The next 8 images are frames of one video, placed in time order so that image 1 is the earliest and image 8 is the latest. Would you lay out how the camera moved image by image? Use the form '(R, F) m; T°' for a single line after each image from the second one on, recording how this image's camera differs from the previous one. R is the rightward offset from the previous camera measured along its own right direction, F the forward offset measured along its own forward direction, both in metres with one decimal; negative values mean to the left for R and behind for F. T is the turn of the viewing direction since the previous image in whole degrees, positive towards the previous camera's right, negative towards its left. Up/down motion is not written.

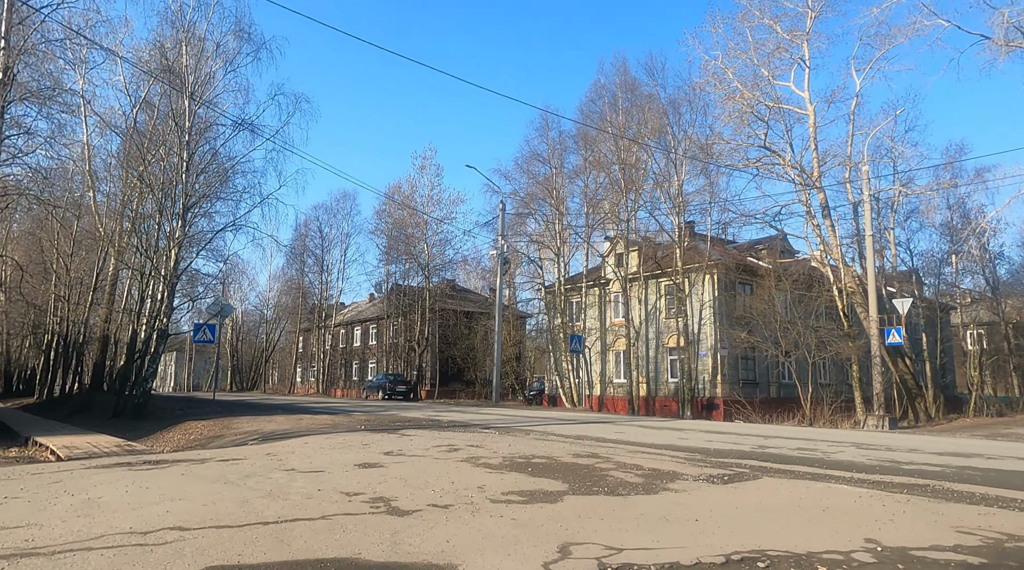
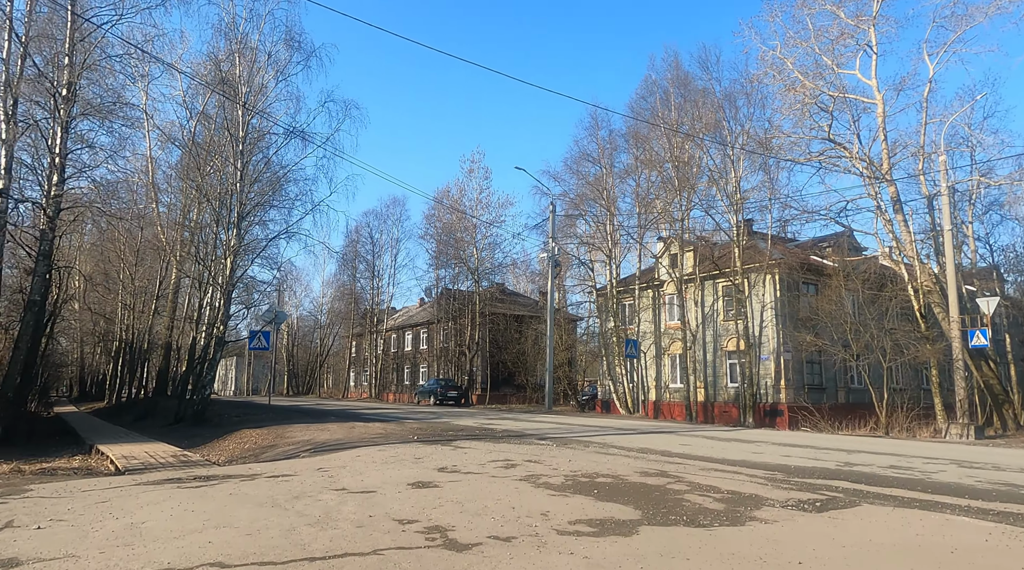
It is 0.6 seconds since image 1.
(-0.1, +0.5) m; -4°
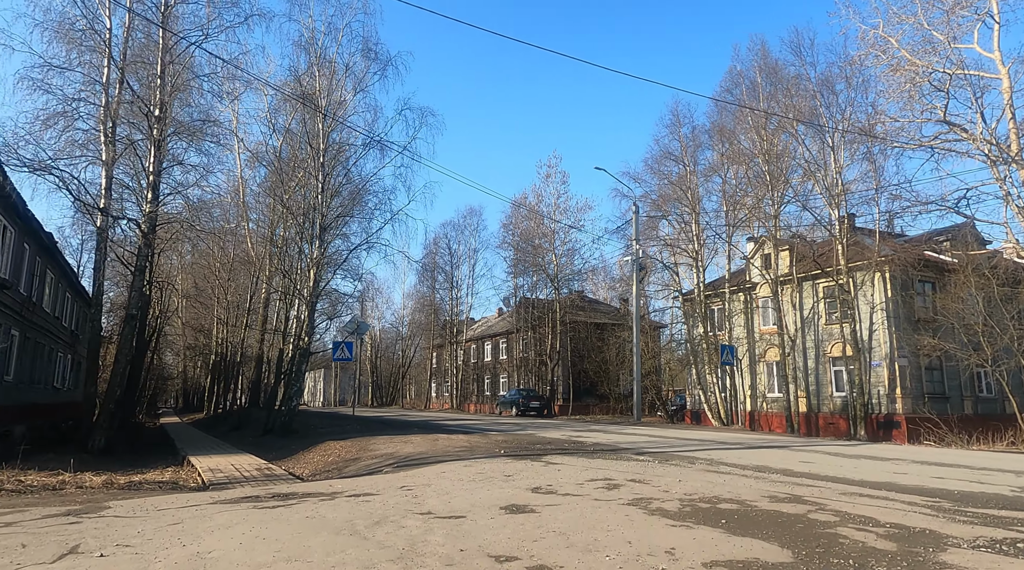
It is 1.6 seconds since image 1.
(-0.2, +0.8) m; -6°
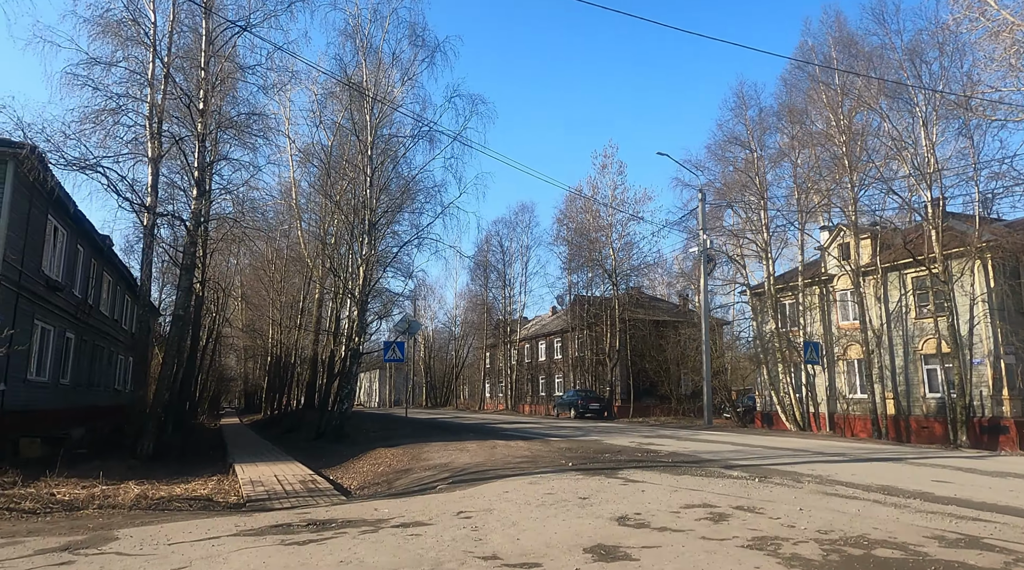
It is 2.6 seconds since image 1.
(-0.2, +1.2) m; -4°
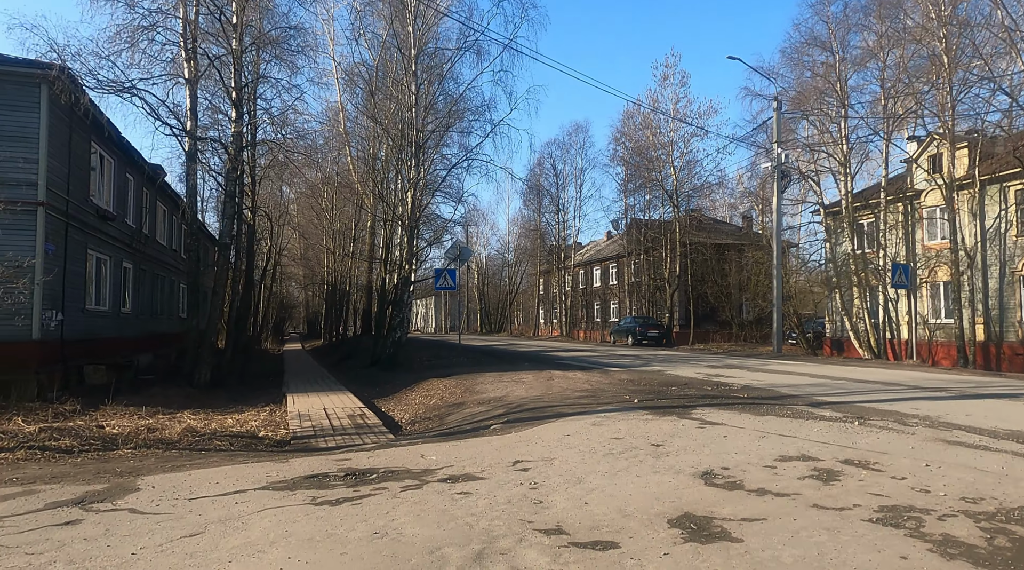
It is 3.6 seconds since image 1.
(-0.1, +0.9) m; -4°
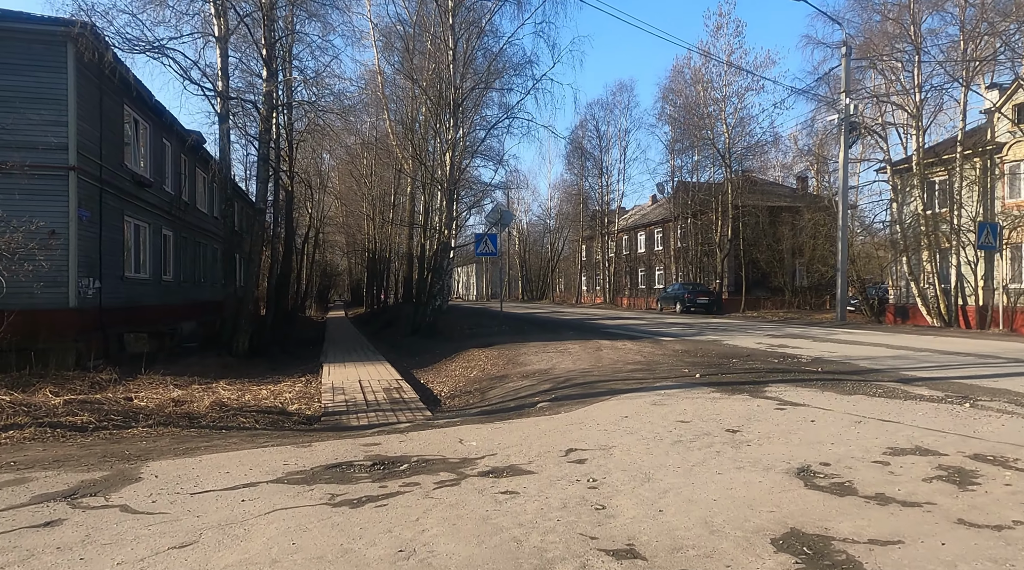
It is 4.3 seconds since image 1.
(-0.1, +0.8) m; -3°
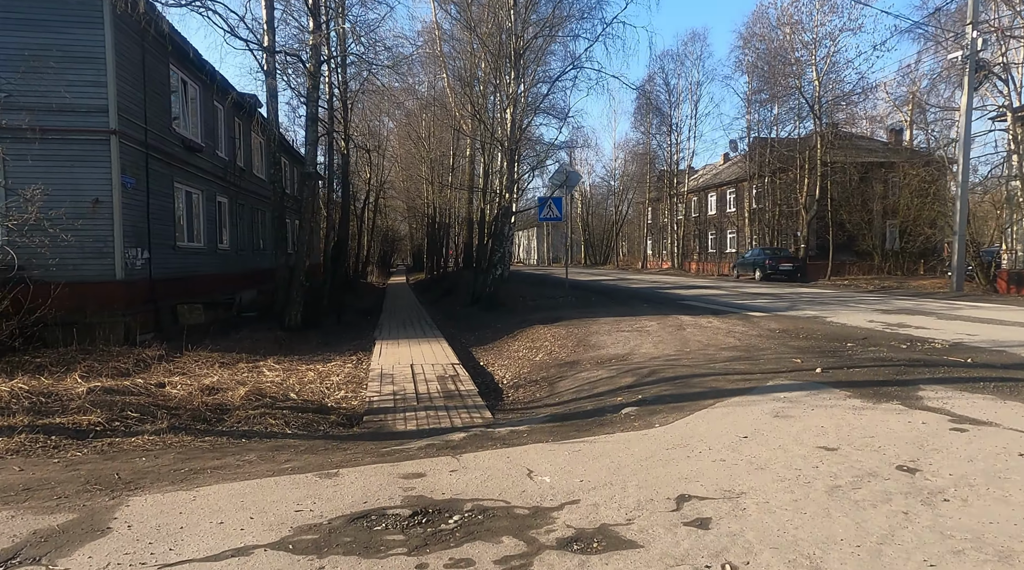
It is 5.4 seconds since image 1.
(-0.1, +1.4) m; -5°
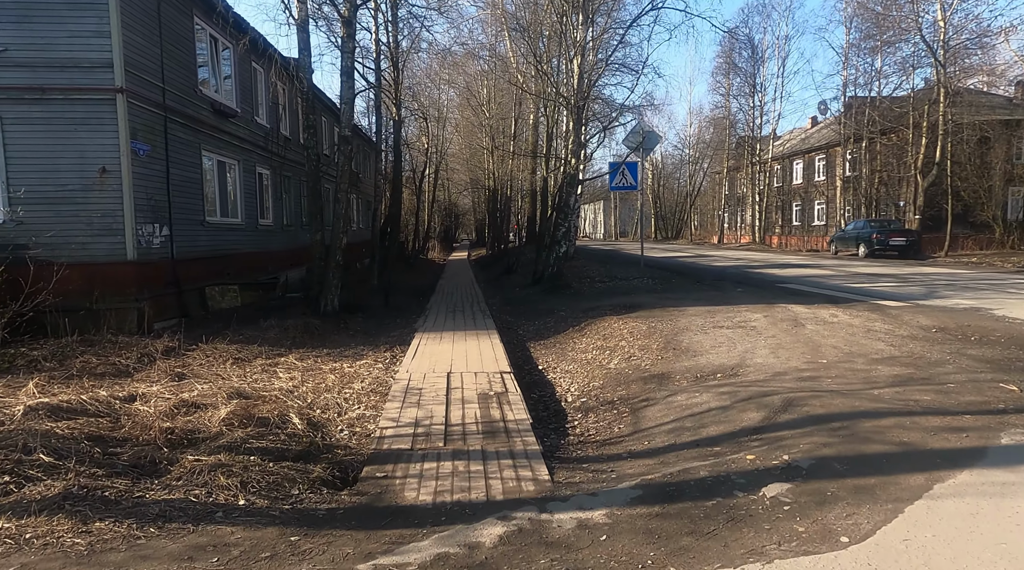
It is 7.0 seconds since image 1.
(0.0, +2.2) m; -5°
